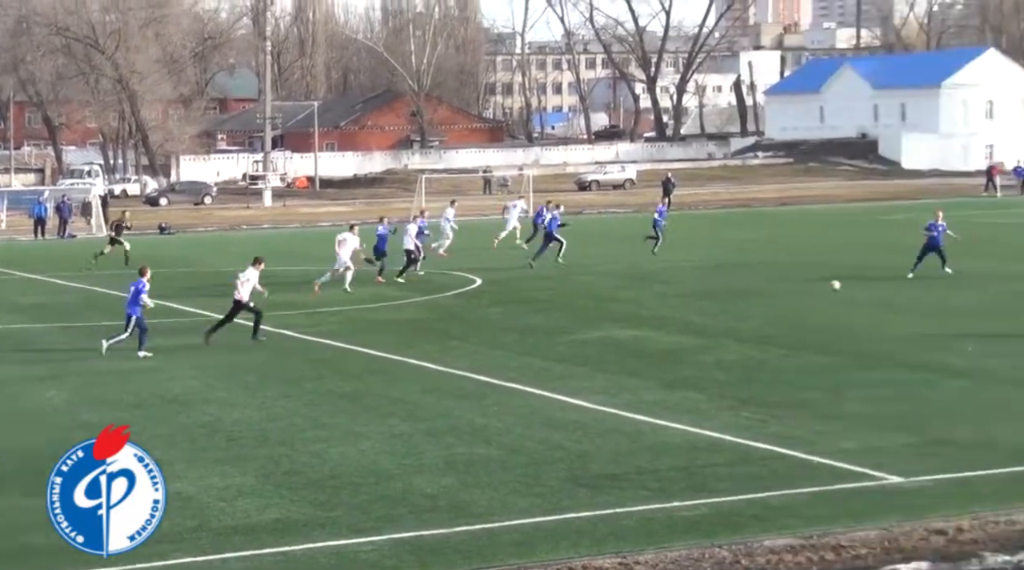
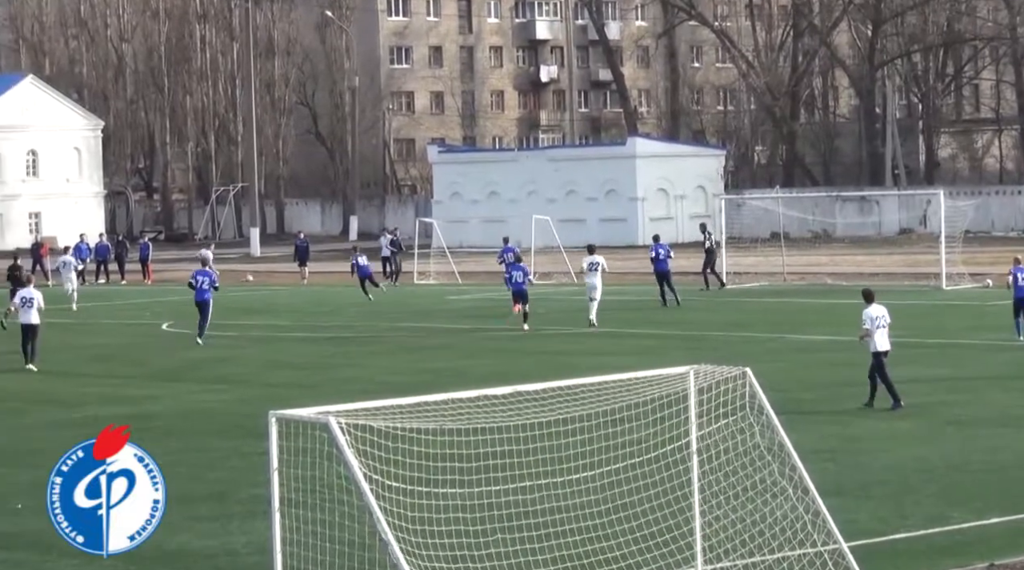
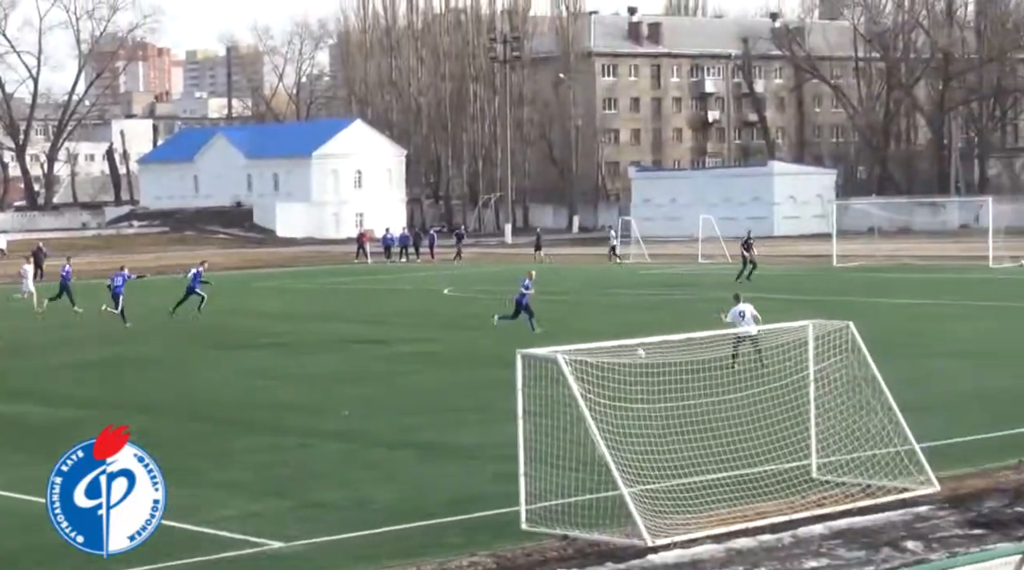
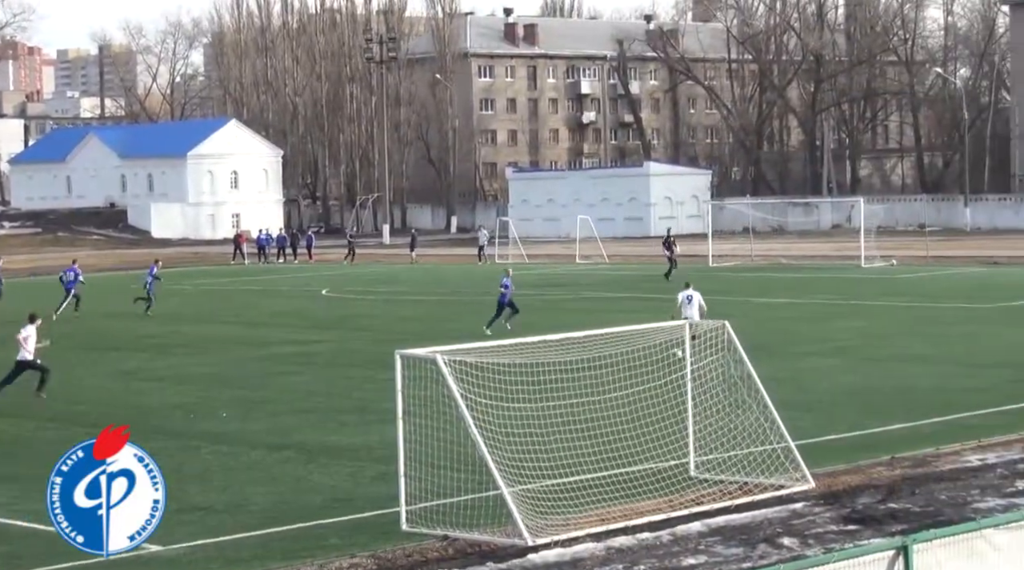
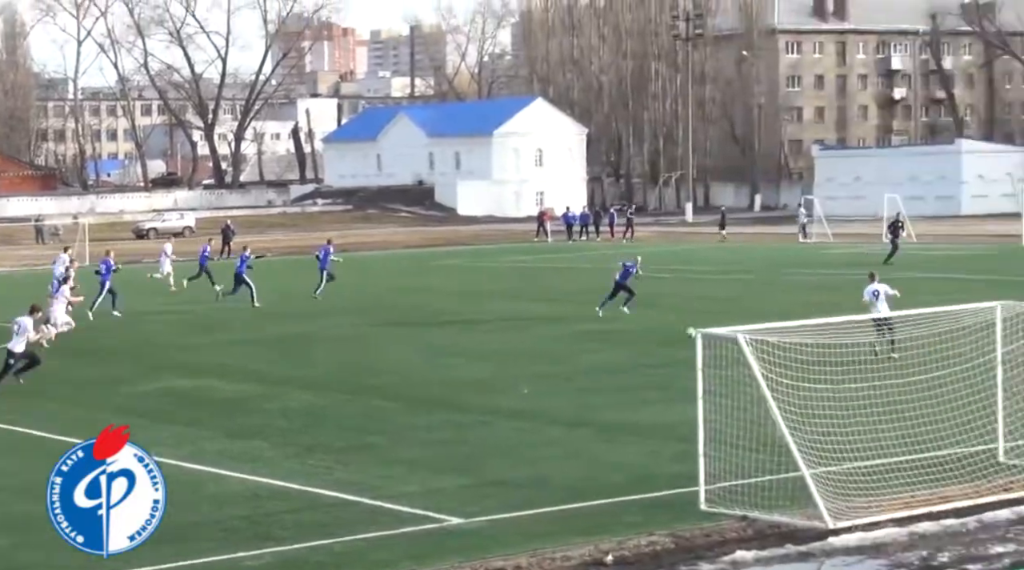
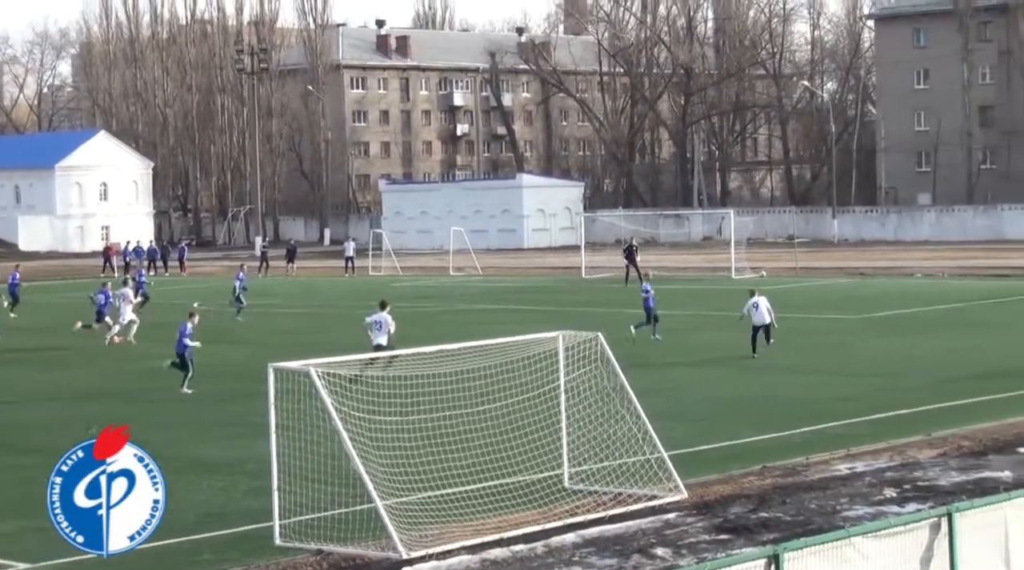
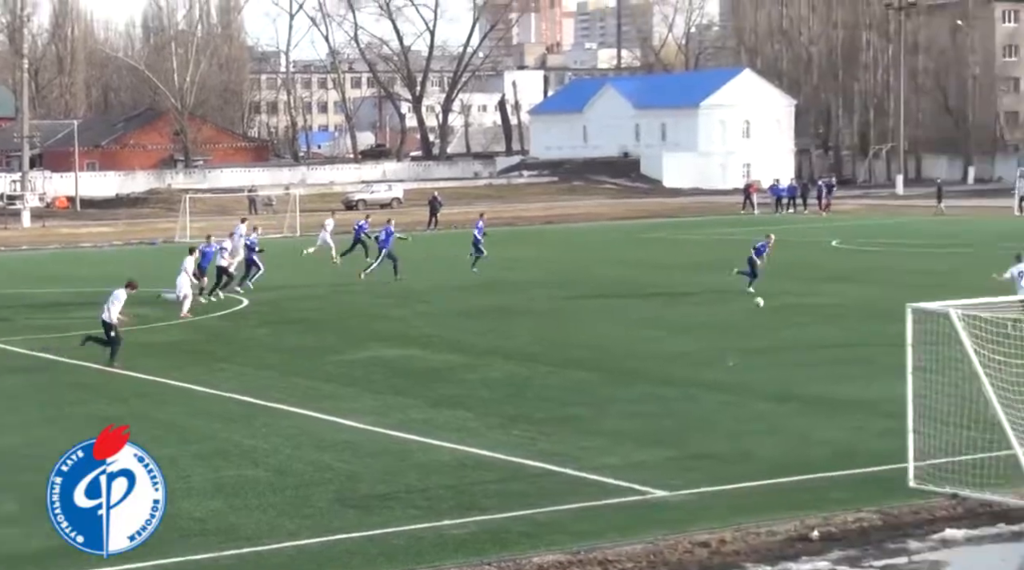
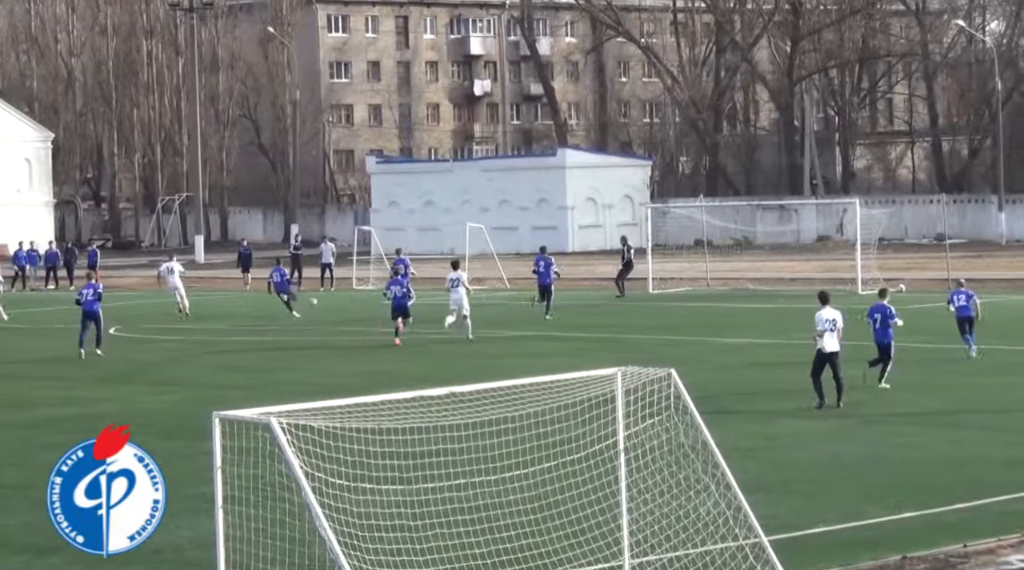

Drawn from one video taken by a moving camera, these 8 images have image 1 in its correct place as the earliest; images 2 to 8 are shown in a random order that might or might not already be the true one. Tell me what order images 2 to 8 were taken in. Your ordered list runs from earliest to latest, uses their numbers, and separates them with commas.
7, 5, 3, 4, 6, 8, 2
